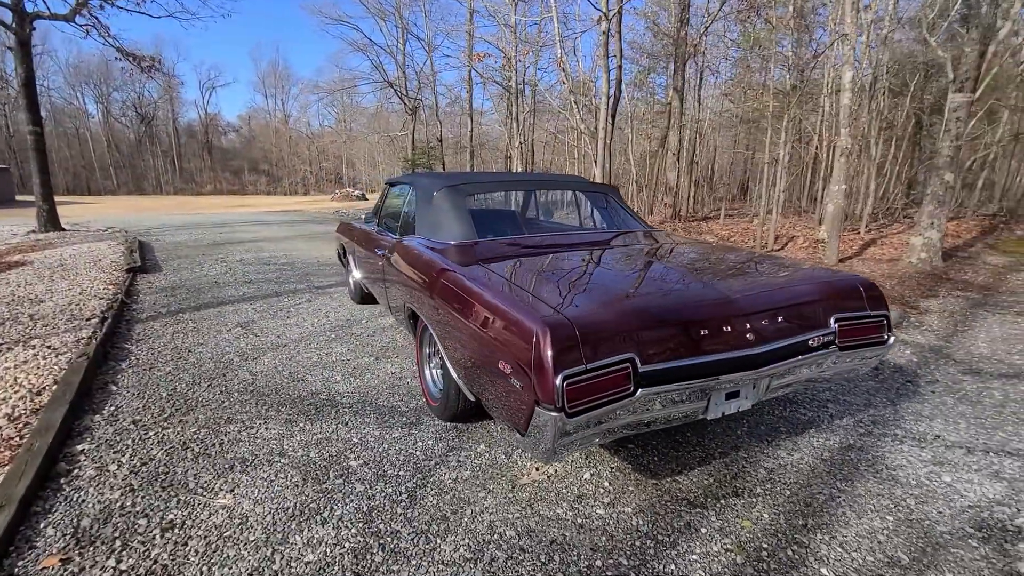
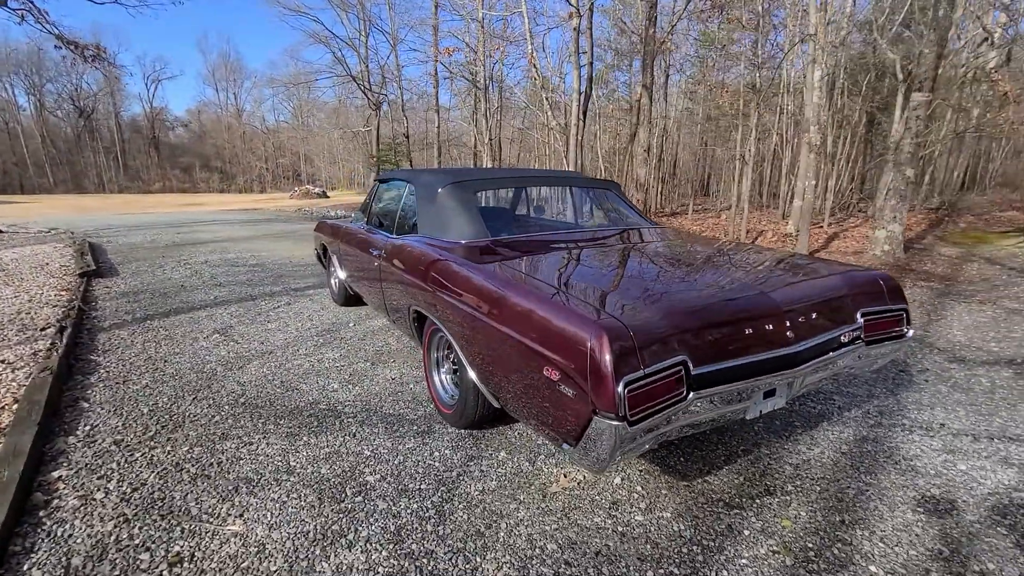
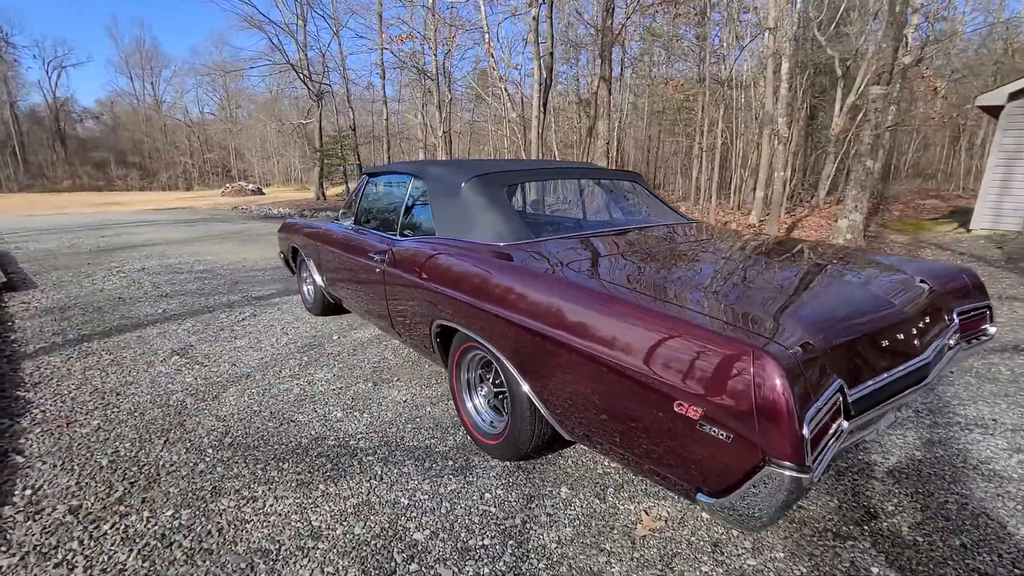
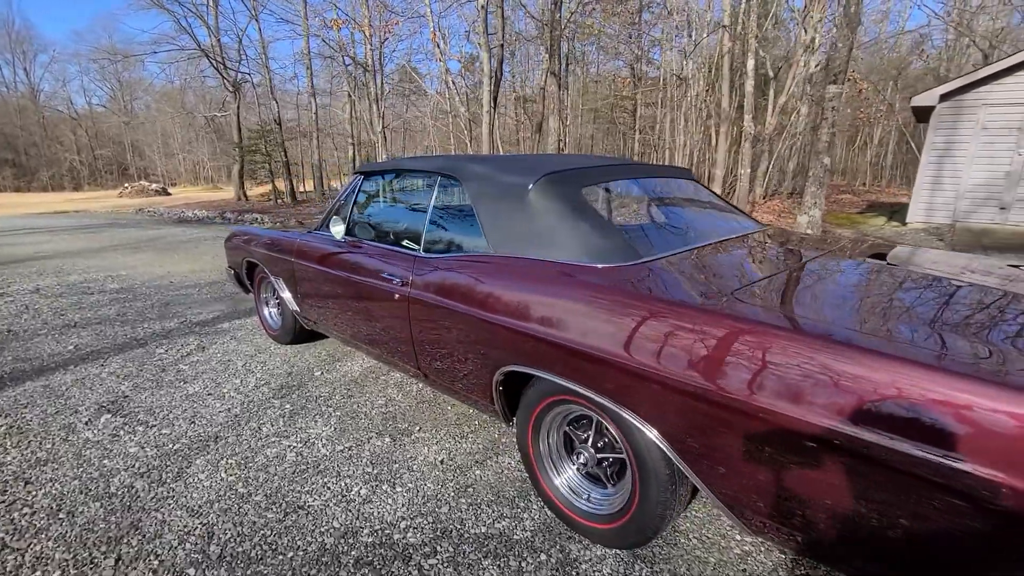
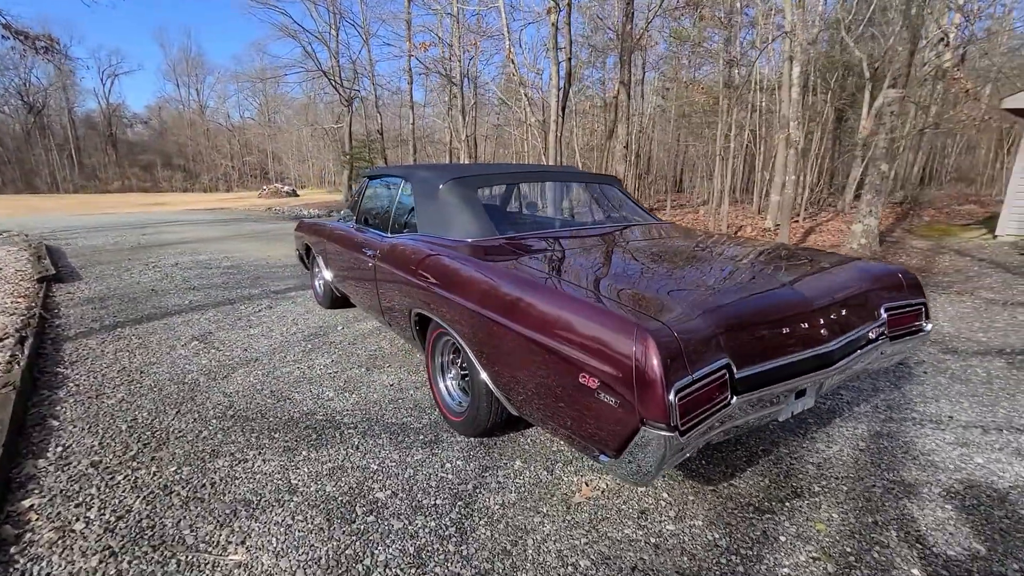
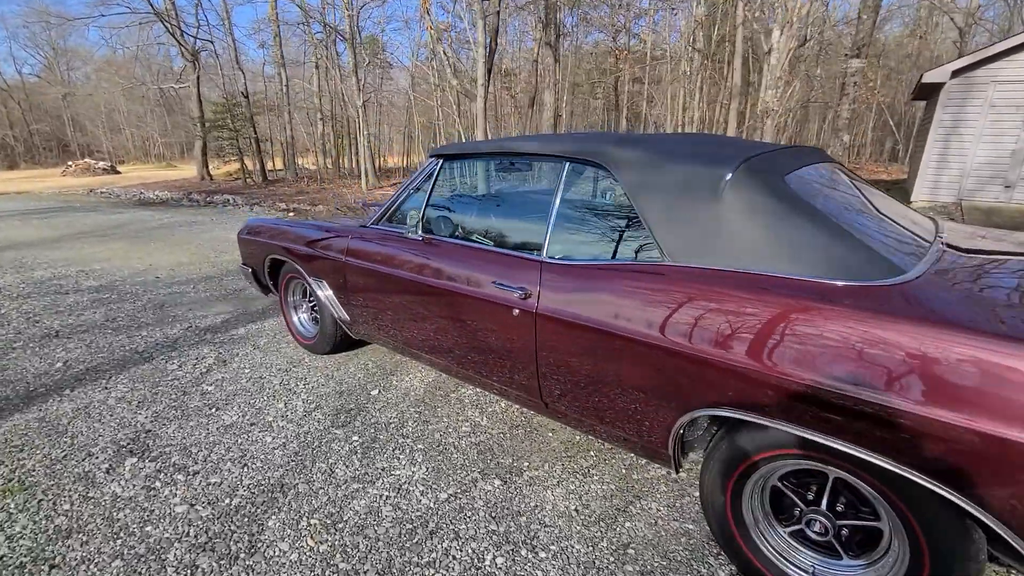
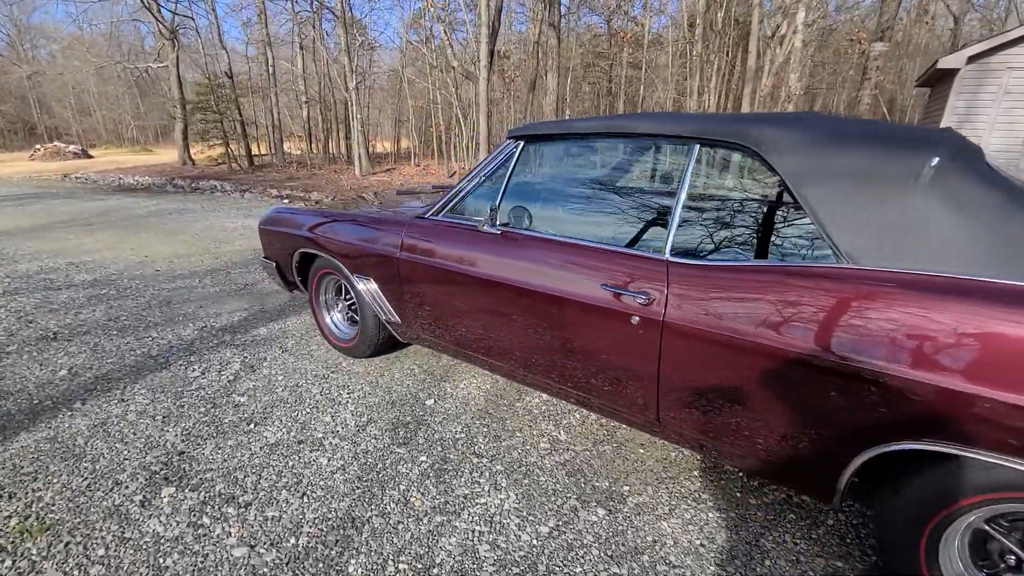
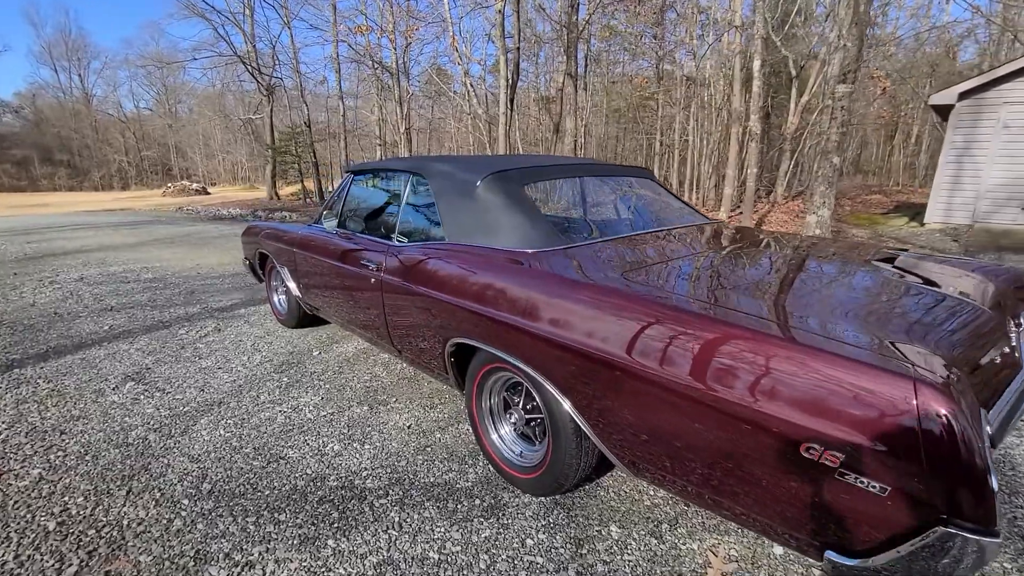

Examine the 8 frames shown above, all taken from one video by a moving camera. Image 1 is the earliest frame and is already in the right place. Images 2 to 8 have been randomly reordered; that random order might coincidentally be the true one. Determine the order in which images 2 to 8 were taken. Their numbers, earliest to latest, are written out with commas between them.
2, 5, 3, 8, 4, 6, 7
